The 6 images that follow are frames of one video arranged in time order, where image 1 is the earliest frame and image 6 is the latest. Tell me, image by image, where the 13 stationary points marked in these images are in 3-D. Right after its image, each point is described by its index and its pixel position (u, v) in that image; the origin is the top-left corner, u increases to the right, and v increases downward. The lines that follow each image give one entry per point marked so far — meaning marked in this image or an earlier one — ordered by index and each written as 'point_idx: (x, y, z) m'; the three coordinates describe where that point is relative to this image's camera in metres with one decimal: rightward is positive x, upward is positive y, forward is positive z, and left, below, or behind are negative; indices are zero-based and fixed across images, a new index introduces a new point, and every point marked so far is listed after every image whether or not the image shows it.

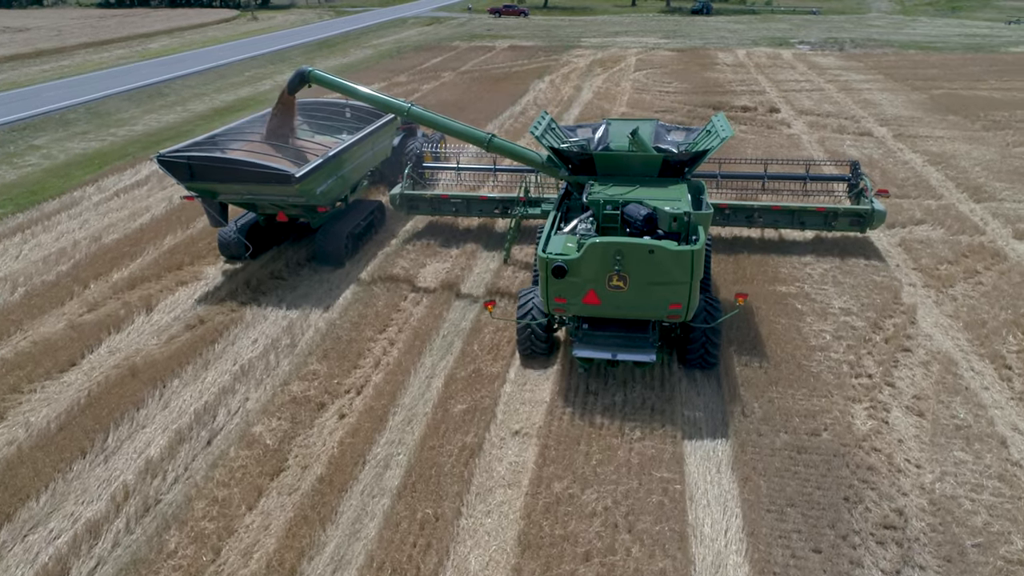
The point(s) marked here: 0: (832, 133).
0: (+7.6, +3.7, +17.0) m
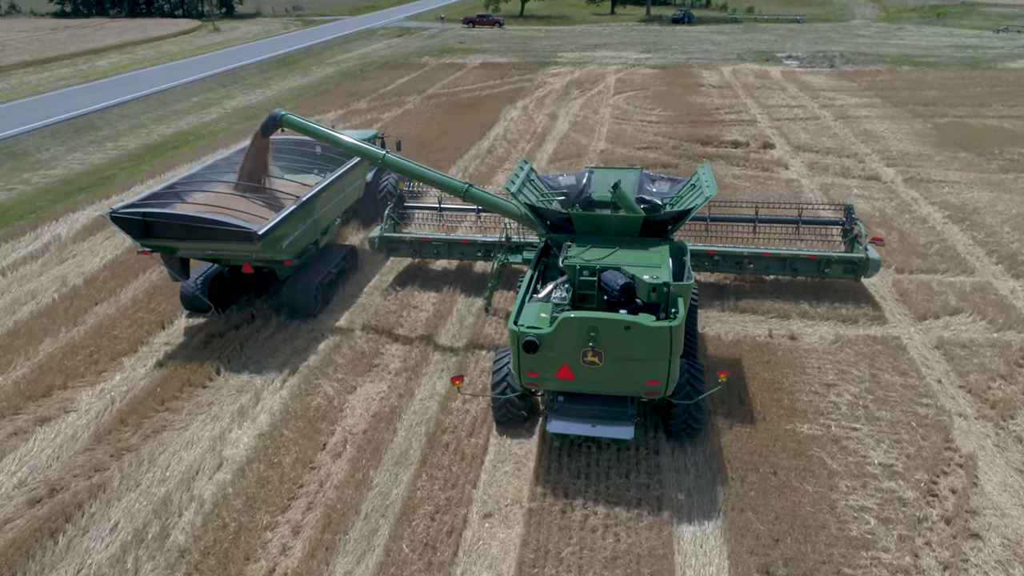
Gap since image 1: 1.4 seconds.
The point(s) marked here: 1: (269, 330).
0: (+6.8, +2.4, +15.2) m
1: (-3.2, -0.5, +9.6) m
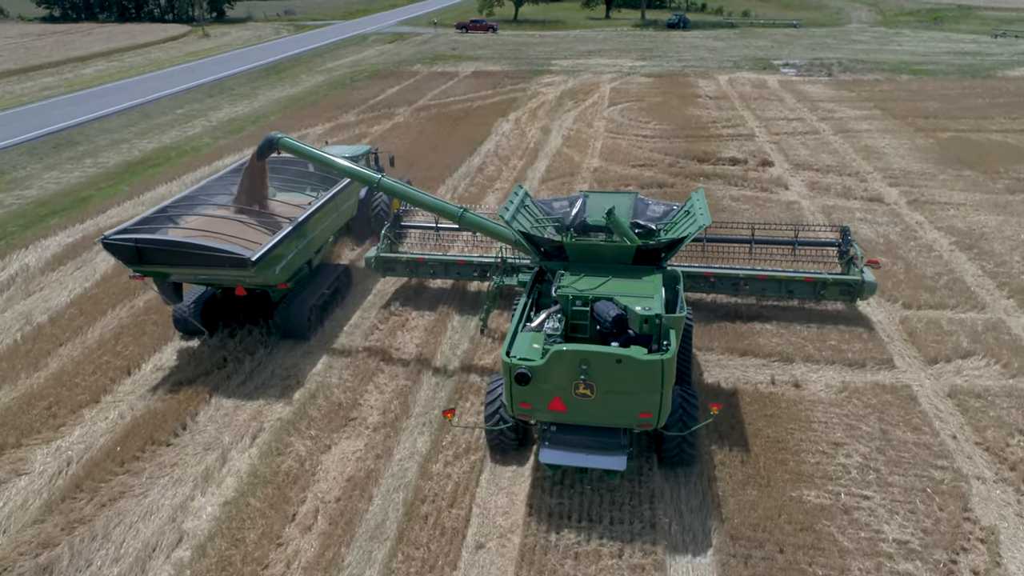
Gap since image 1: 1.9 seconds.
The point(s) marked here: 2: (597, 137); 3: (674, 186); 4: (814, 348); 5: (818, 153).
0: (+6.6, +1.9, +14.7) m
1: (-3.4, -1.1, +9.0) m
2: (+2.4, +4.2, +19.9) m
3: (+3.5, +2.2, +15.7) m
4: (+3.8, -0.8, +9.0) m
5: (+7.5, +3.3, +17.7) m
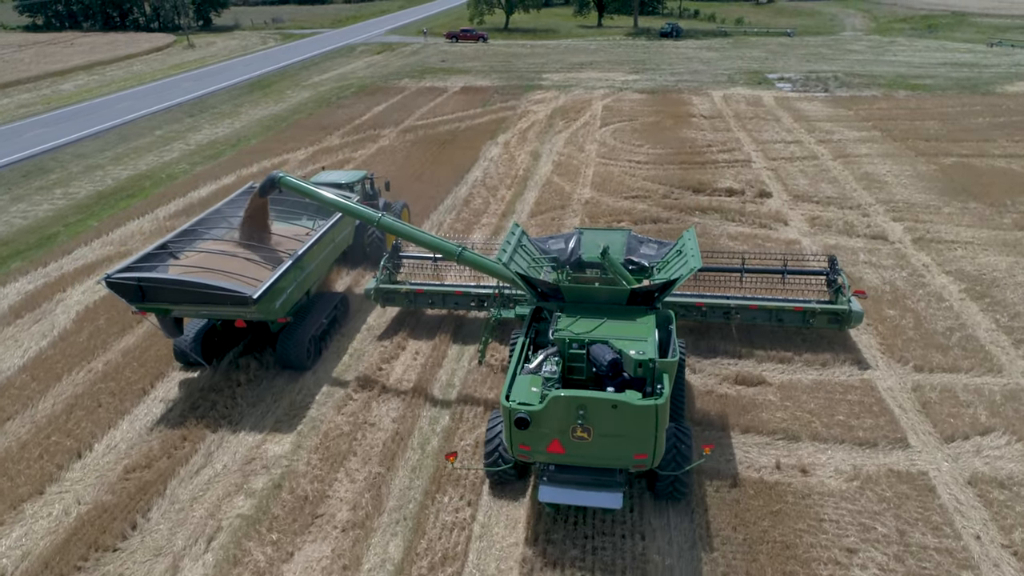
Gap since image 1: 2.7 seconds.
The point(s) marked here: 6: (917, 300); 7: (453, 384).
0: (+6.4, +1.0, +14.0) m
1: (-3.6, -1.9, +8.3) m
2: (+2.0, +3.3, +19.2) m
3: (+3.3, +1.4, +15.1) m
4: (+3.6, -1.6, +8.4) m
5: (+7.2, +2.5, +17.1) m
6: (+6.3, -0.2, +11.3) m
7: (-0.8, -1.3, +9.5) m
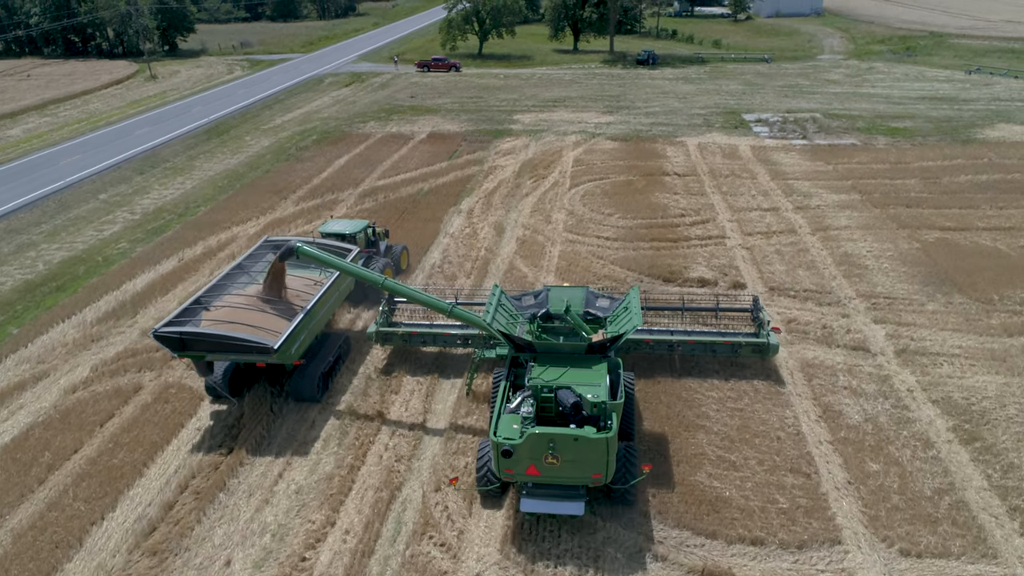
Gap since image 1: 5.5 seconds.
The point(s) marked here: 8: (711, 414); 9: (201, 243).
0: (+5.6, -1.0, +13.1) m
1: (-4.3, -4.1, +7.1) m
2: (+1.1, +1.2, +18.1) m
3: (+2.4, -0.7, +14.0) m
4: (+2.9, -3.7, +7.3) m
5: (+6.3, +0.5, +16.1) m
6: (+5.6, -2.3, +10.3) m
7: (-1.5, -3.4, +8.4) m
8: (+3.1, -1.9, +11.0) m
9: (-8.1, +1.2, +18.7) m
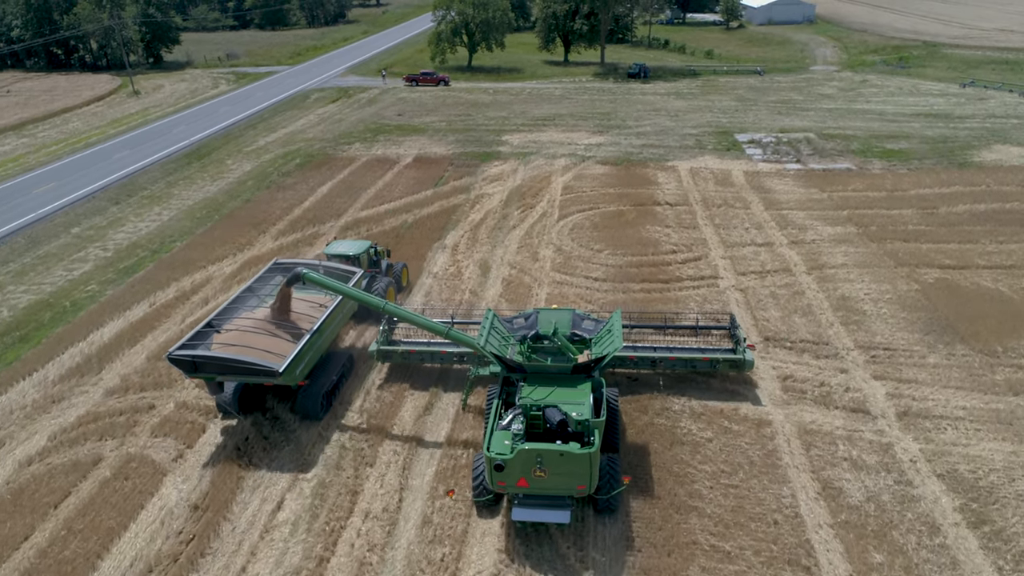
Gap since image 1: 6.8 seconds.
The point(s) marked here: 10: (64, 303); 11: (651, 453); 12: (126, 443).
0: (+5.3, -2.0, +12.5) m
1: (-4.5, -5.2, +6.4) m
2: (+0.7, +0.2, +17.5) m
3: (+2.1, -1.7, +13.4) m
4: (+2.7, -4.7, +6.7) m
5: (+6.0, -0.5, +15.5) m
6: (+5.3, -3.3, +9.7) m
7: (-1.7, -4.5, +7.7) m
8: (+2.8, -3.0, +10.4) m
9: (-8.5, +0.1, +18.0) m
10: (-10.7, -0.4, +17.3) m
11: (+2.2, -2.6, +11.2) m
12: (-6.5, -2.6, +12.0) m
